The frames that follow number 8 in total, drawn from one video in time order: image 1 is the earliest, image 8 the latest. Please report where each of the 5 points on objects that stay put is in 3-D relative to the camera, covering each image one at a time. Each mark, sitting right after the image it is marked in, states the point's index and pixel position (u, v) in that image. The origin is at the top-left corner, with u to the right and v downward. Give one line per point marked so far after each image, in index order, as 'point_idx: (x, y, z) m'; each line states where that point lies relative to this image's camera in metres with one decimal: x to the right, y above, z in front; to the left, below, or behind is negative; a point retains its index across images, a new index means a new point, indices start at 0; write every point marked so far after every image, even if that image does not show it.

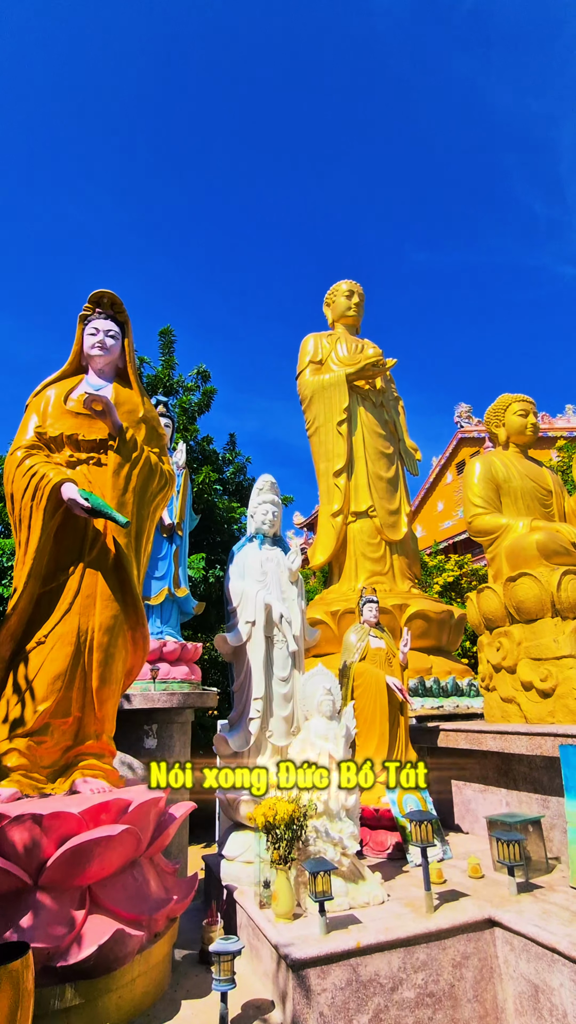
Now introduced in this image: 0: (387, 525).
0: (+2.0, -0.2, +10.3) m
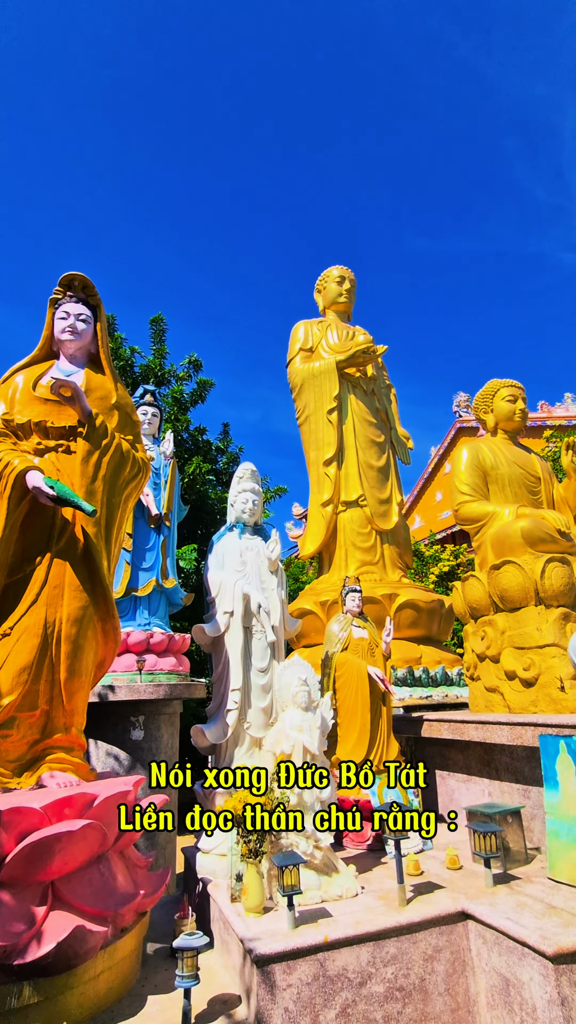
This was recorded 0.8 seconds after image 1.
0: (+1.8, 0.0, +10.2) m
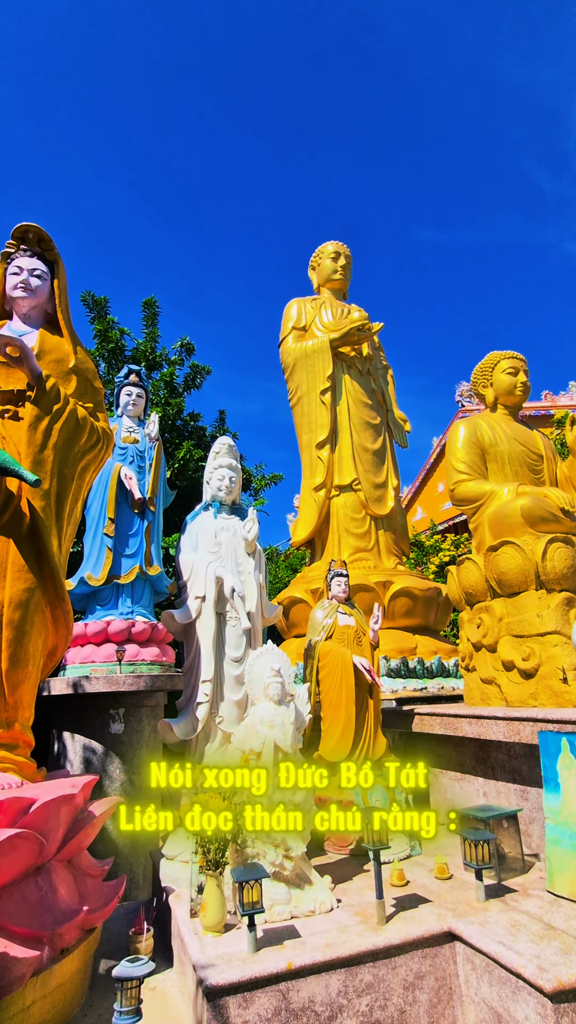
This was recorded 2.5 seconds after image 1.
0: (+1.6, +0.3, +9.7) m
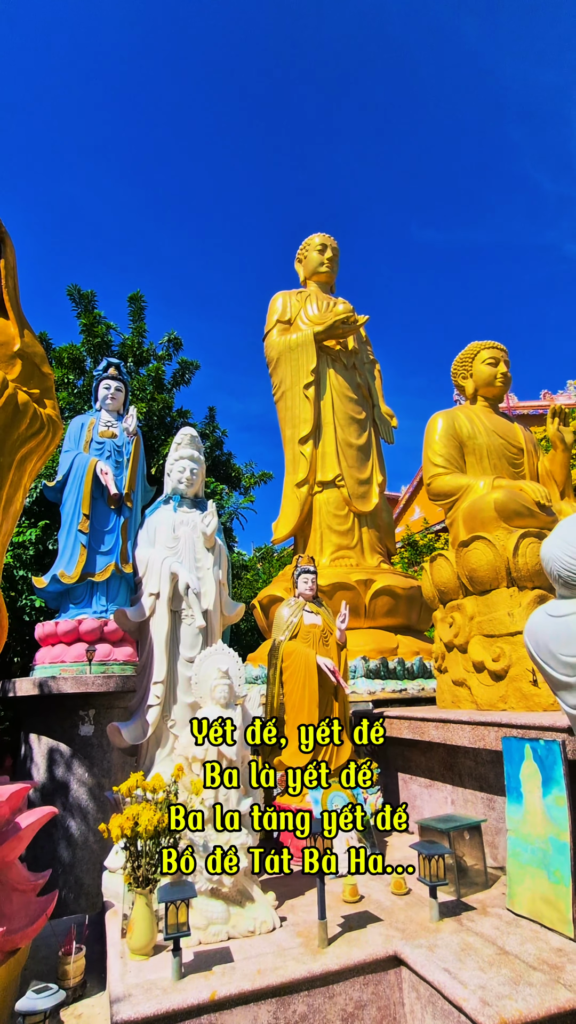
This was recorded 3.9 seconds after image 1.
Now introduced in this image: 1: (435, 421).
0: (+1.3, +0.3, +9.5) m
1: (+1.7, +1.1, +6.1) m
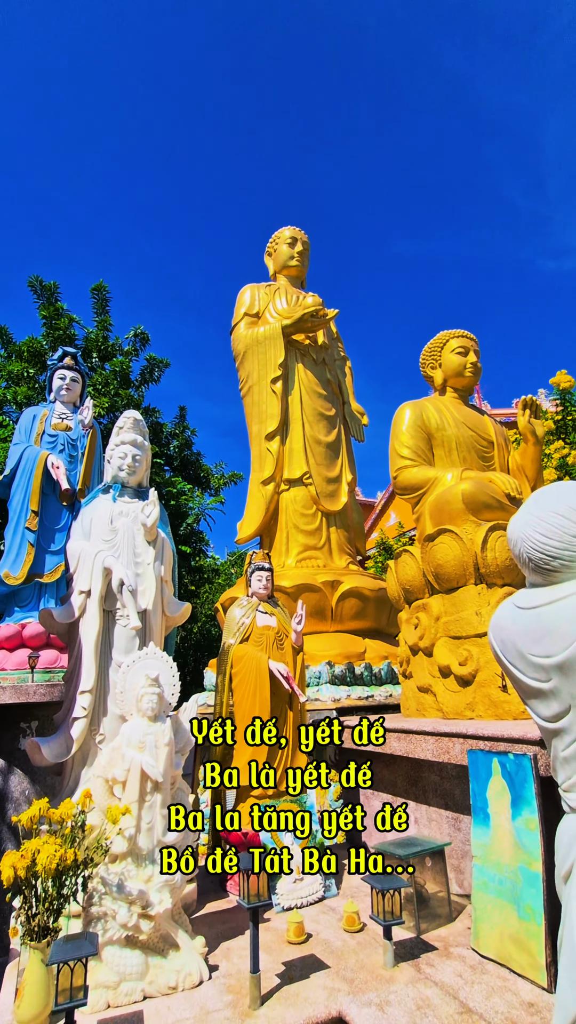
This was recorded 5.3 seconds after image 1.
0: (+0.7, +0.3, +9.1) m
1: (+1.3, +1.1, +5.8) m
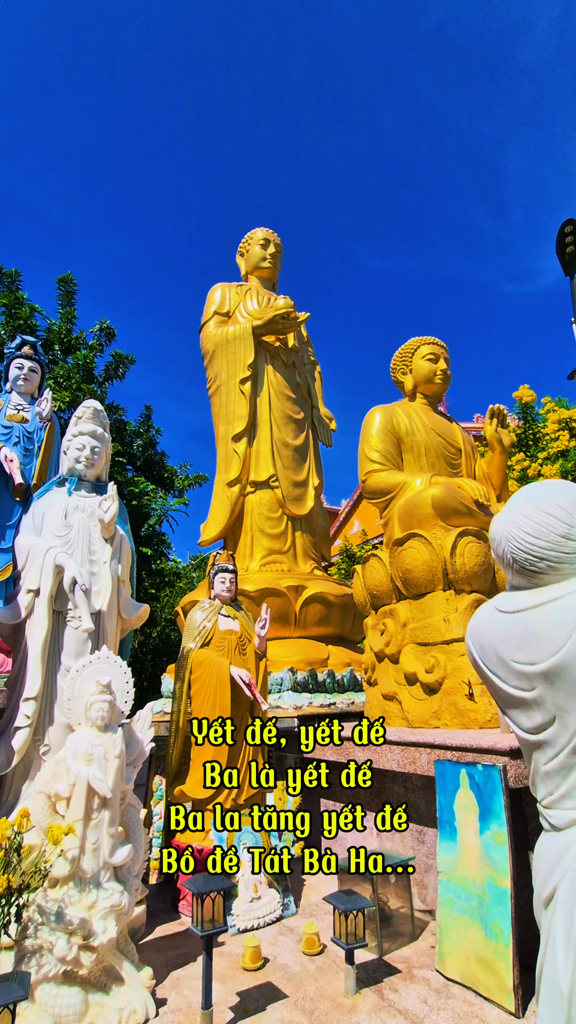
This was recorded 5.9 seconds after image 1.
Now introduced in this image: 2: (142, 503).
0: (+0.1, +0.3, +9.0) m
1: (+0.9, +1.1, +5.7) m
2: (-3.2, +0.2, +11.1) m
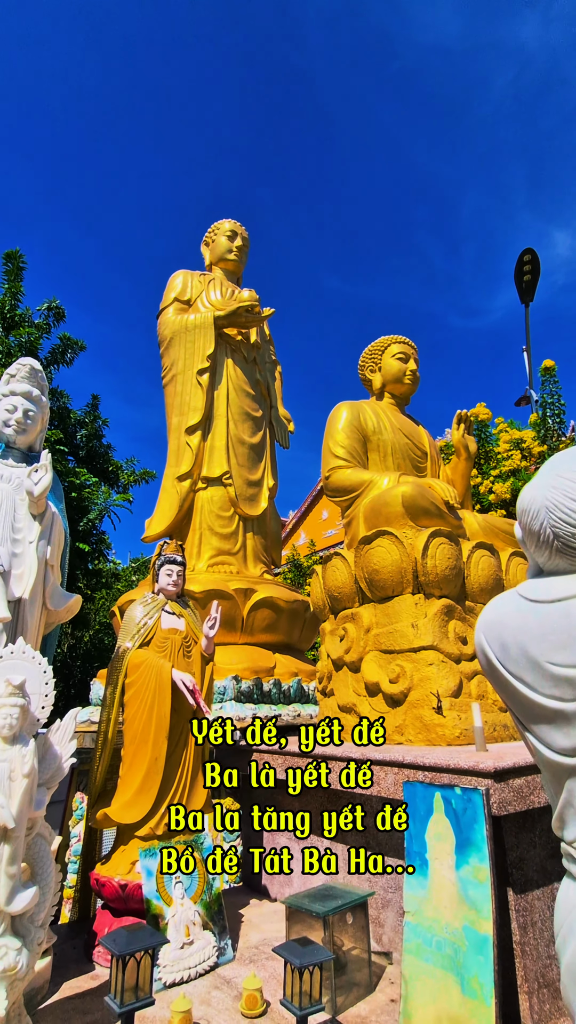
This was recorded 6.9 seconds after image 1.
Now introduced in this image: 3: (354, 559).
0: (-0.7, +0.3, +8.6) m
1: (+0.5, +1.1, +5.4) m
2: (-4.2, +0.4, +10.3) m
3: (+0.5, -0.4, +4.0) m
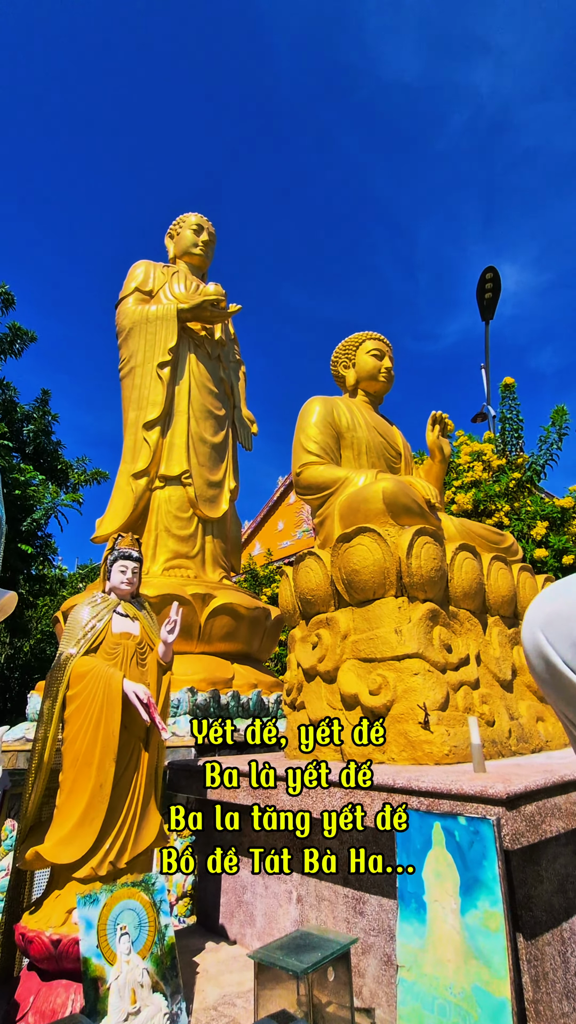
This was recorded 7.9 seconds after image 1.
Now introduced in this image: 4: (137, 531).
0: (-1.4, +0.2, +8.2) m
1: (+0.2, +1.1, +5.1) m
2: (-4.9, +0.4, +9.6) m
3: (+0.3, -0.3, +3.6) m
4: (-2.3, -0.3, +7.8) m
